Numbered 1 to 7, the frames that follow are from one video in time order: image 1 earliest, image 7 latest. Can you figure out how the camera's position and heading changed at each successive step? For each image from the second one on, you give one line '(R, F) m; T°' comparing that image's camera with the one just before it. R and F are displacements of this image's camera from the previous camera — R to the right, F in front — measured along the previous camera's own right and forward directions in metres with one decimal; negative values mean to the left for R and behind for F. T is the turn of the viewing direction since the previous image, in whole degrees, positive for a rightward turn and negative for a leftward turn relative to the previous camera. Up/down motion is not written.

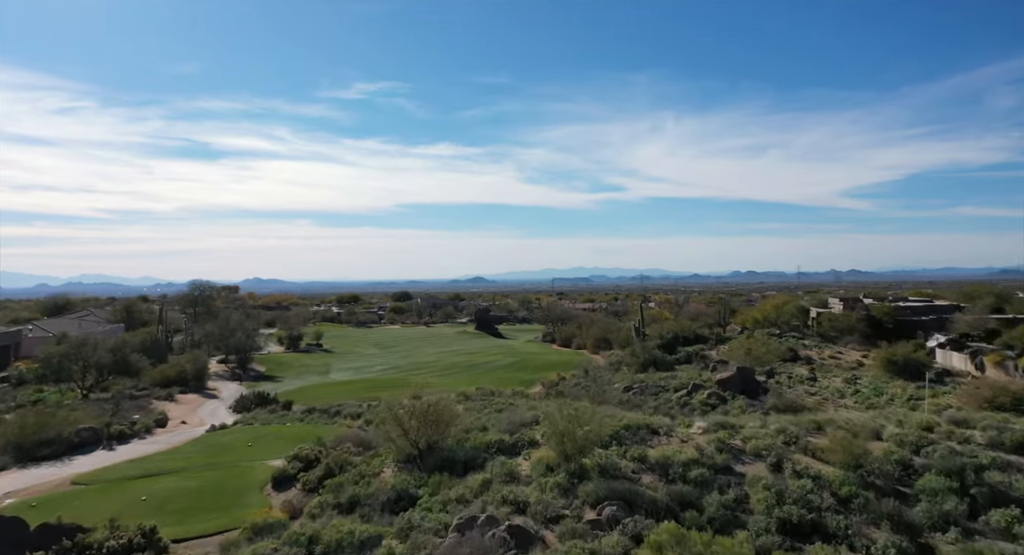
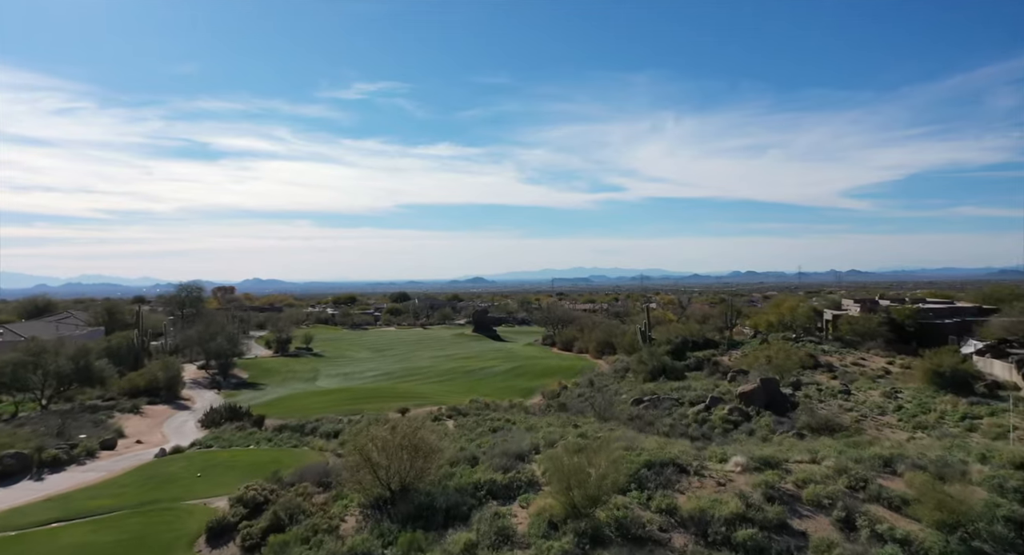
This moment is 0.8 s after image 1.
(+0.1, +3.2) m; 0°
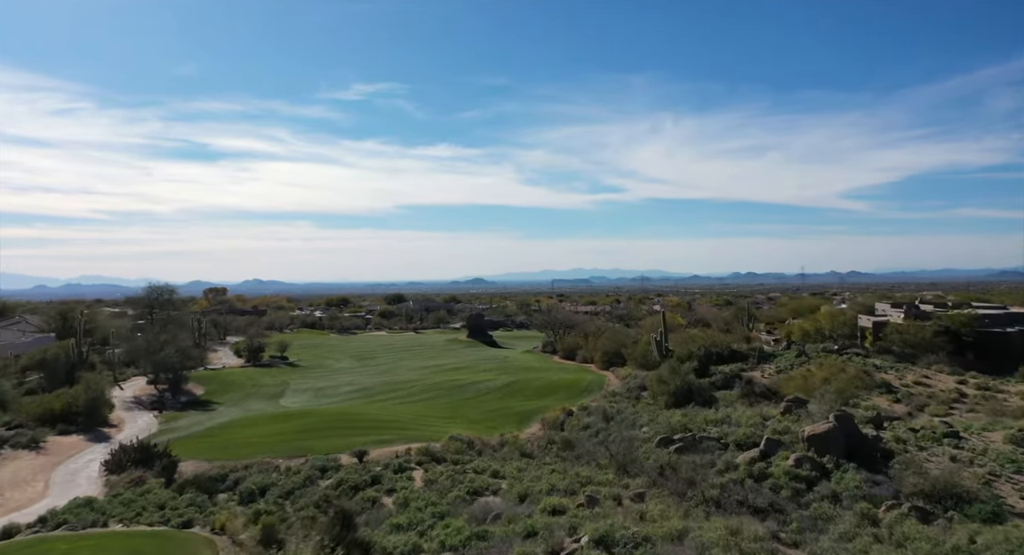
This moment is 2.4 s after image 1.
(+0.3, +6.8) m; 0°
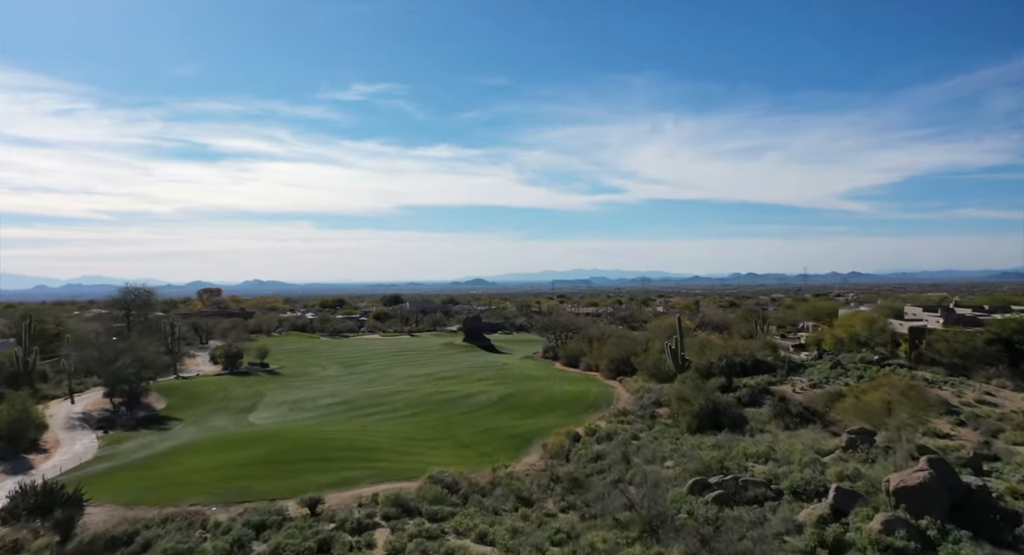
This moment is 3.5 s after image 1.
(+0.2, +4.7) m; 0°
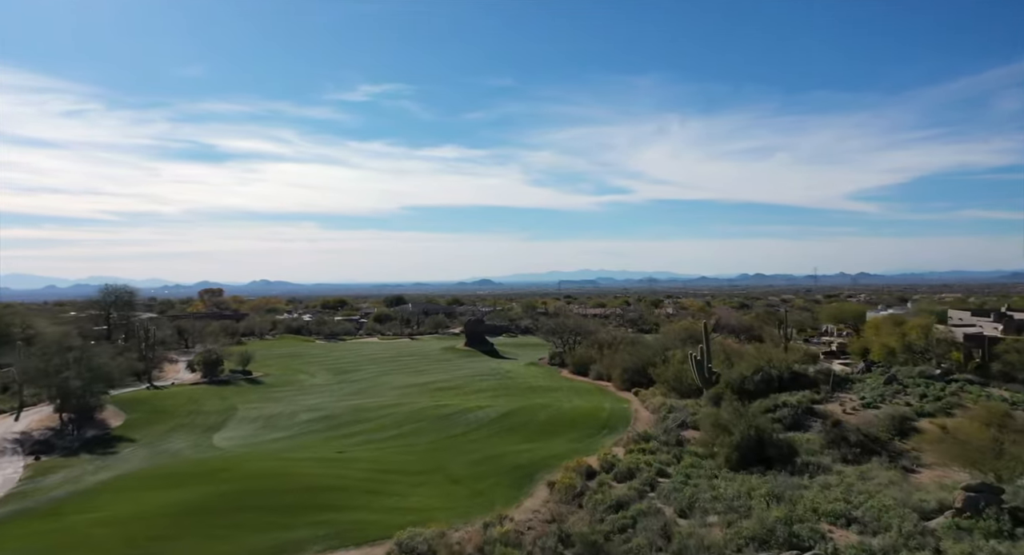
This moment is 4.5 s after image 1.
(+0.2, +4.9) m; -1°
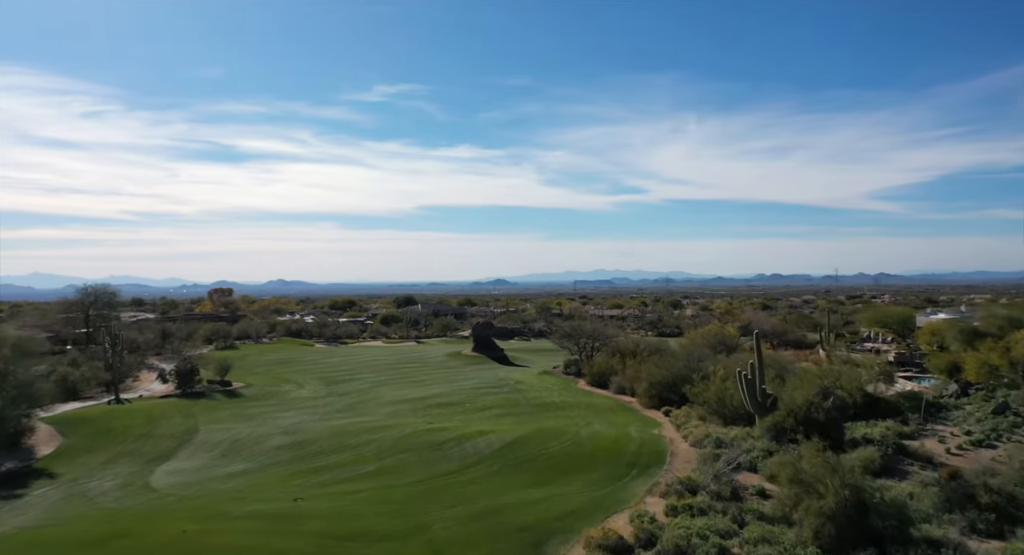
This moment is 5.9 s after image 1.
(+0.3, +6.3) m; -1°
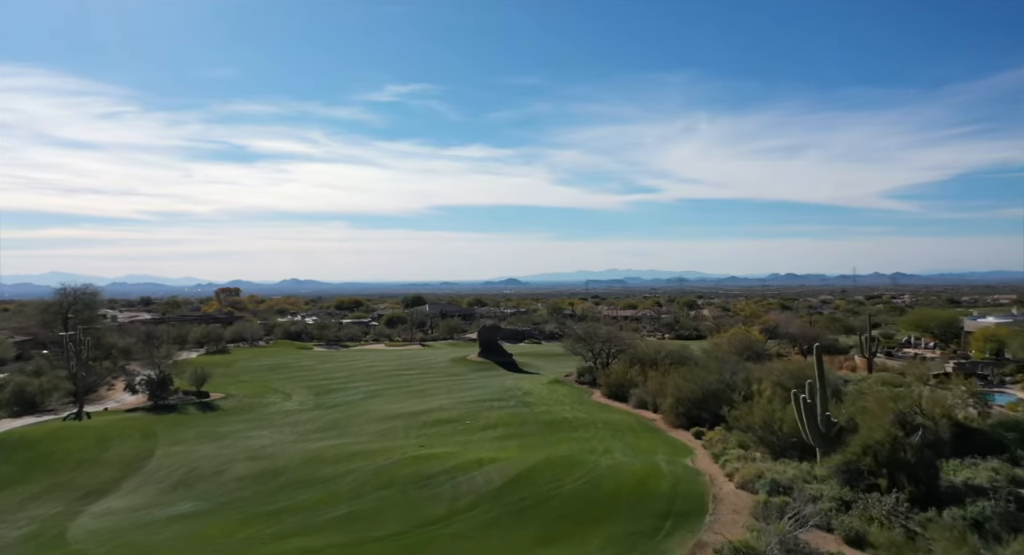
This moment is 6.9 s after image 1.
(+0.3, +5.2) m; -1°
